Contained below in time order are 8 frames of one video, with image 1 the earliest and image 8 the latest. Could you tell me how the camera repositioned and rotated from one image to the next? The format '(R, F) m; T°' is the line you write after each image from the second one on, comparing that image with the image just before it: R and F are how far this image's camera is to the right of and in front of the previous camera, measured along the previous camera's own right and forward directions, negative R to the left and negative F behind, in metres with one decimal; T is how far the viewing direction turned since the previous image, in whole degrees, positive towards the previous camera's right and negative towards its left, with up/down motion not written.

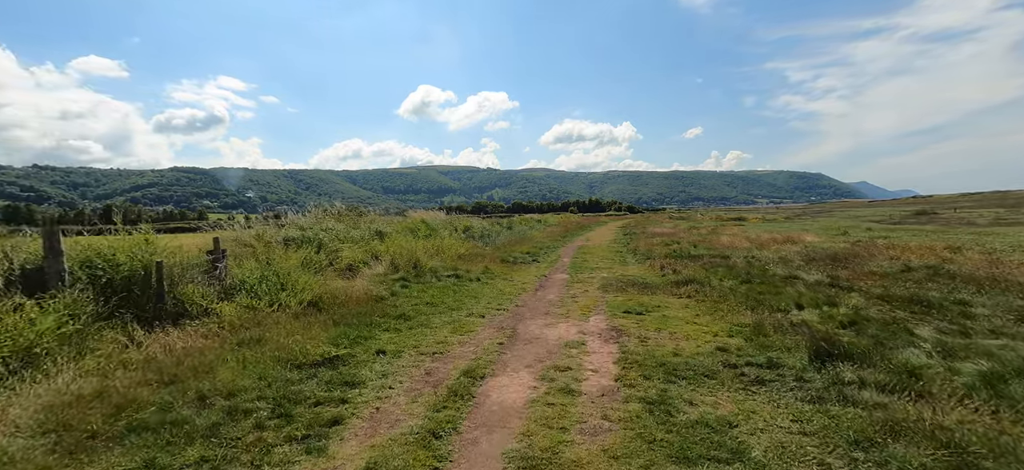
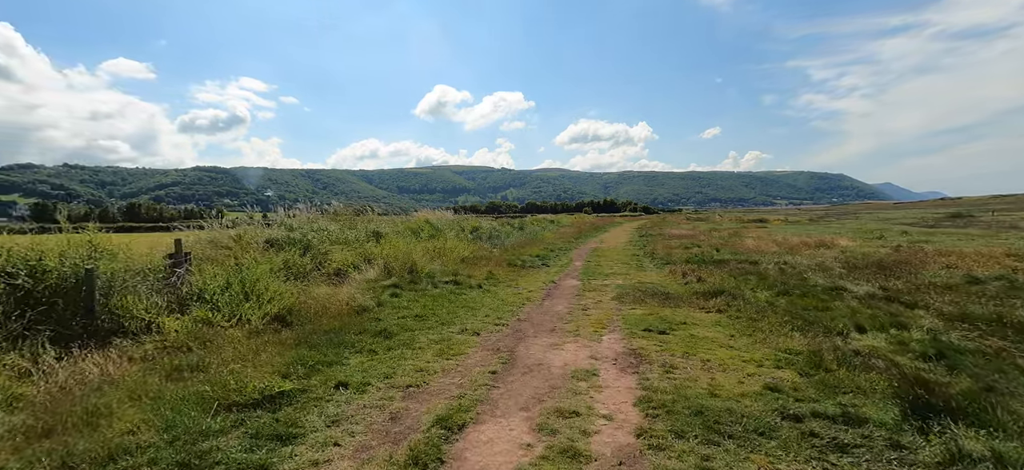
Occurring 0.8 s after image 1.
(+0.3, +1.6) m; -2°
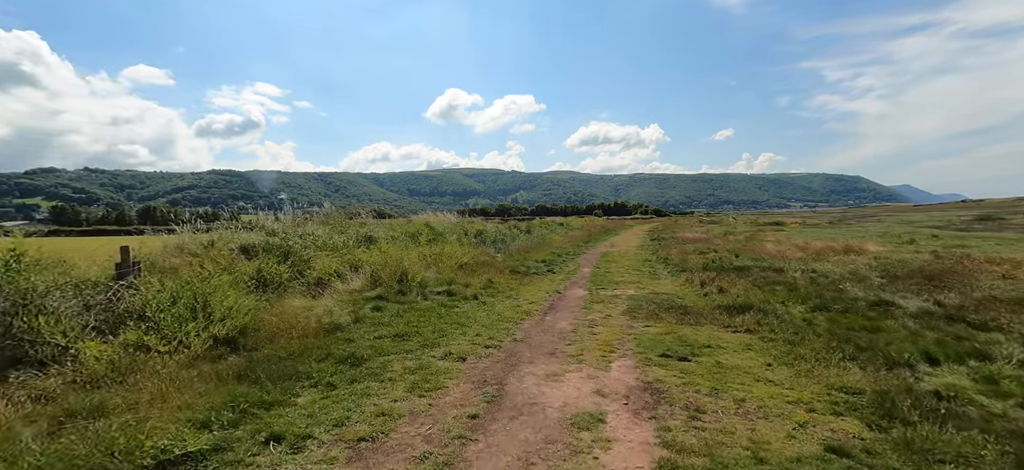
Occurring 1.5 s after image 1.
(+0.3, +1.4) m; -1°
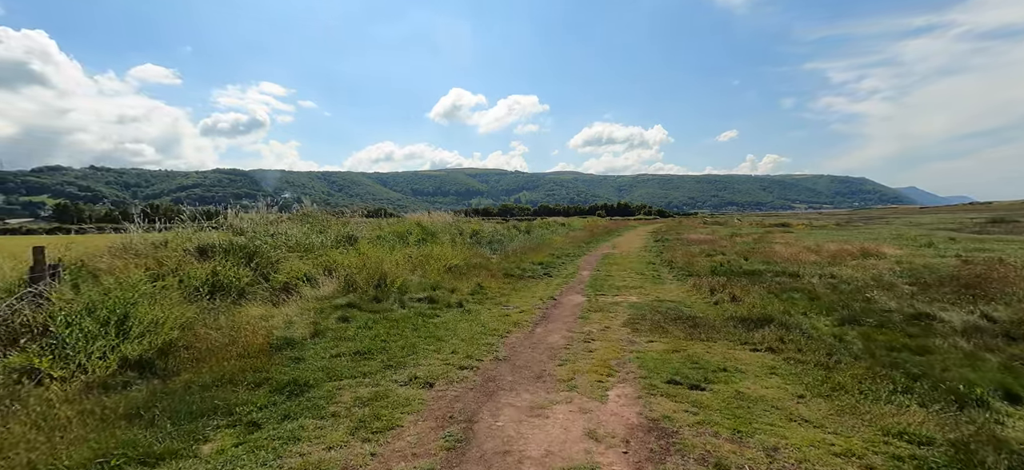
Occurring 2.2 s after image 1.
(+0.3, +1.3) m; 0°
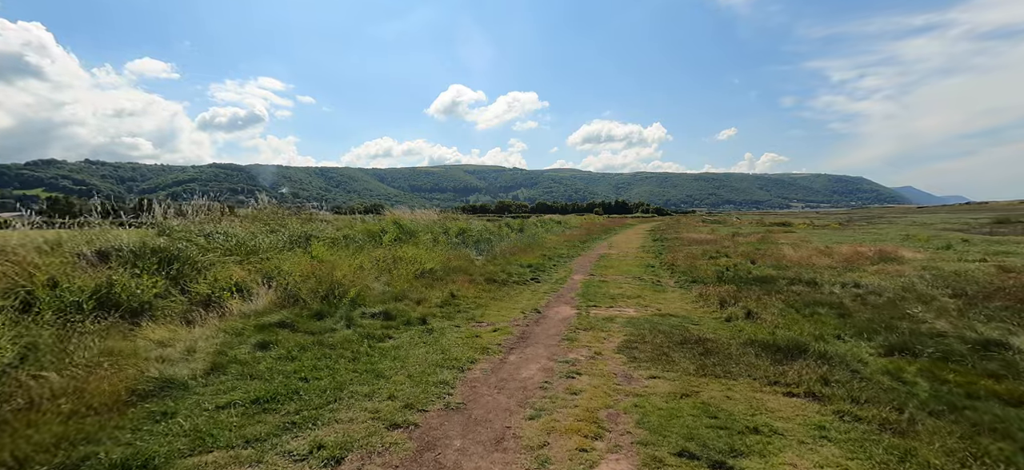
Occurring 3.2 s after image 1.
(+0.5, +2.0) m; 0°
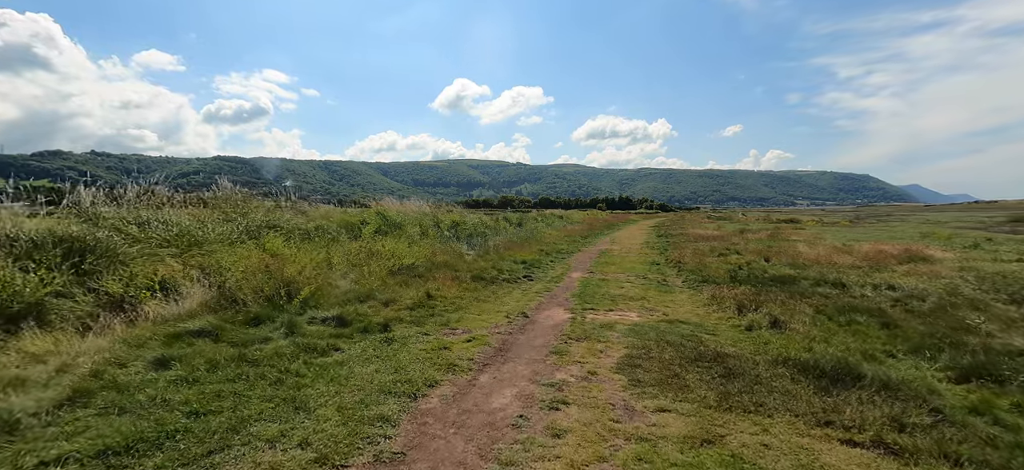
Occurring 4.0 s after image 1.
(+0.4, +1.7) m; 0°
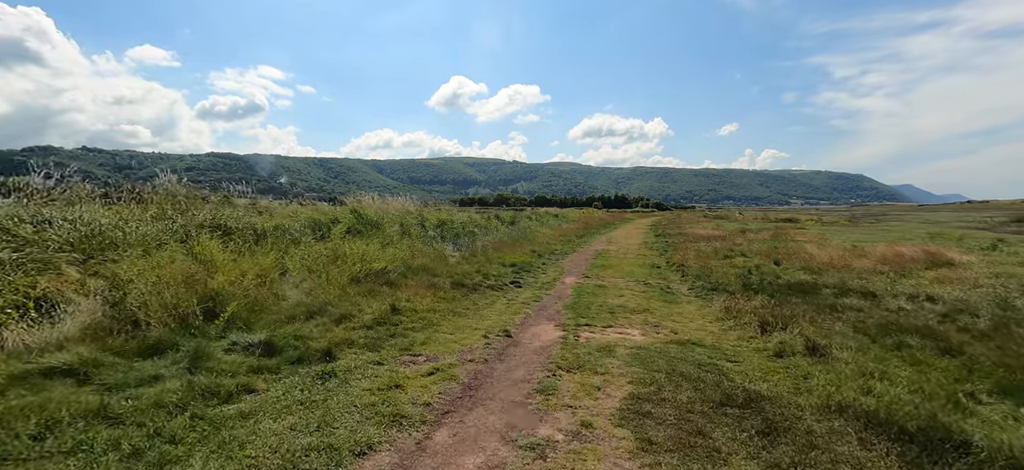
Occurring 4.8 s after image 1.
(+0.3, +1.7) m; 0°
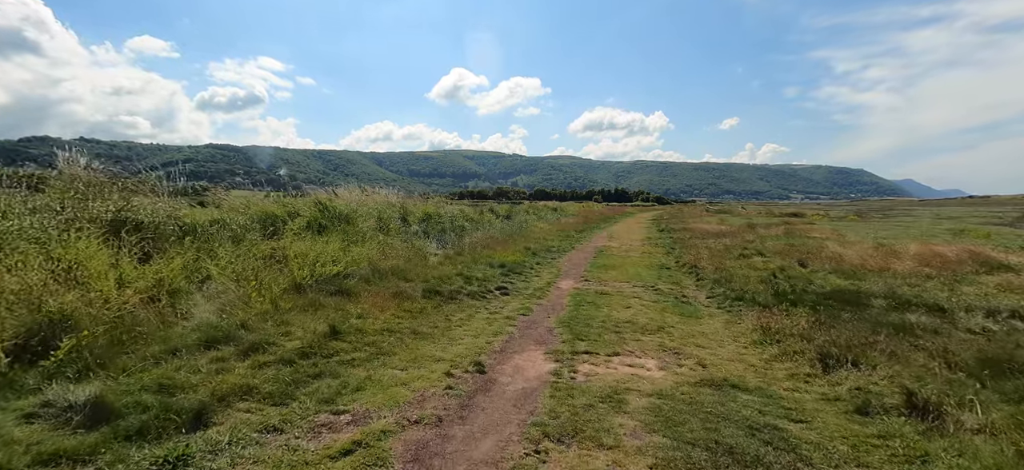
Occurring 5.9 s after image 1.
(+0.3, +2.3) m; 0°
